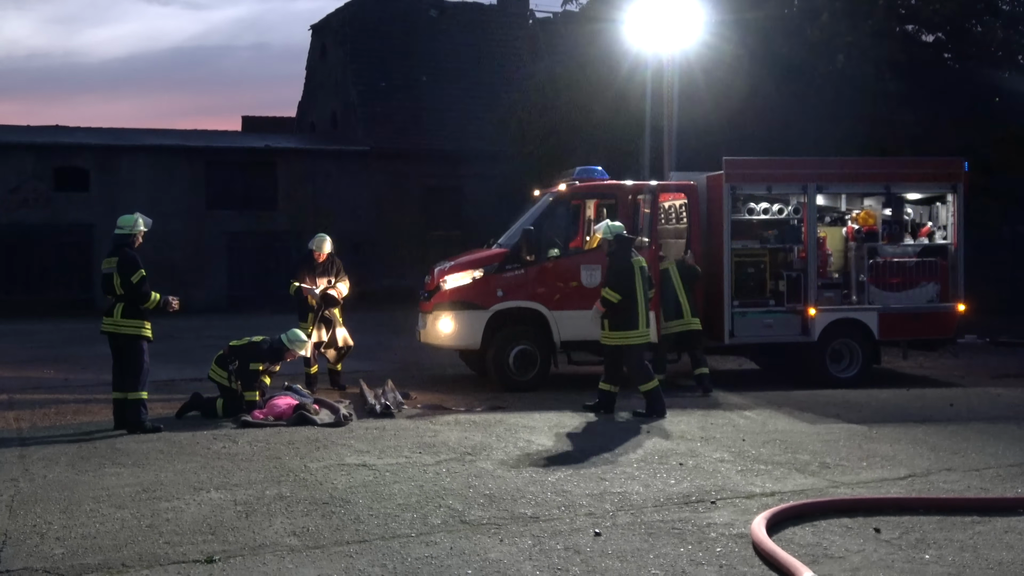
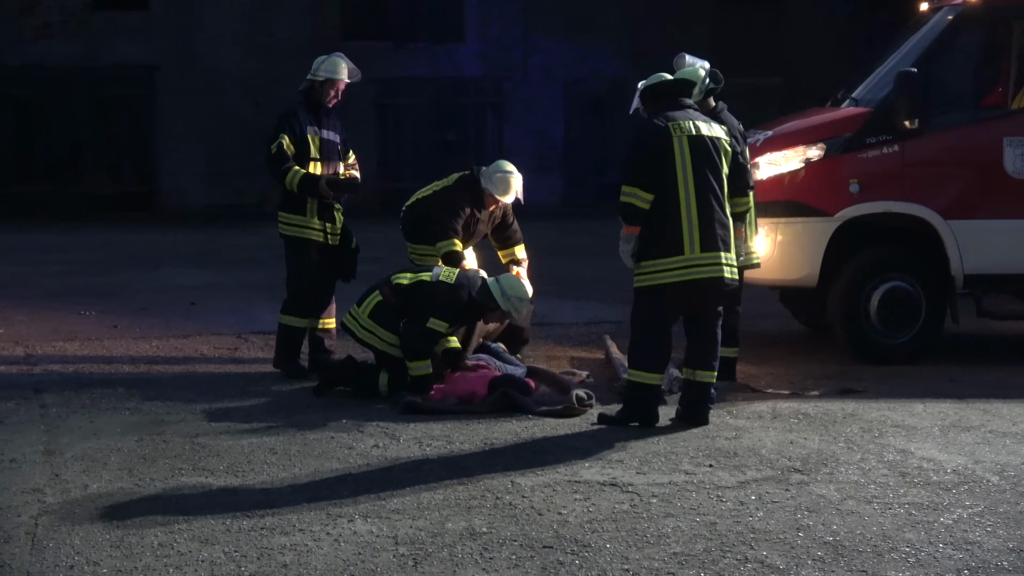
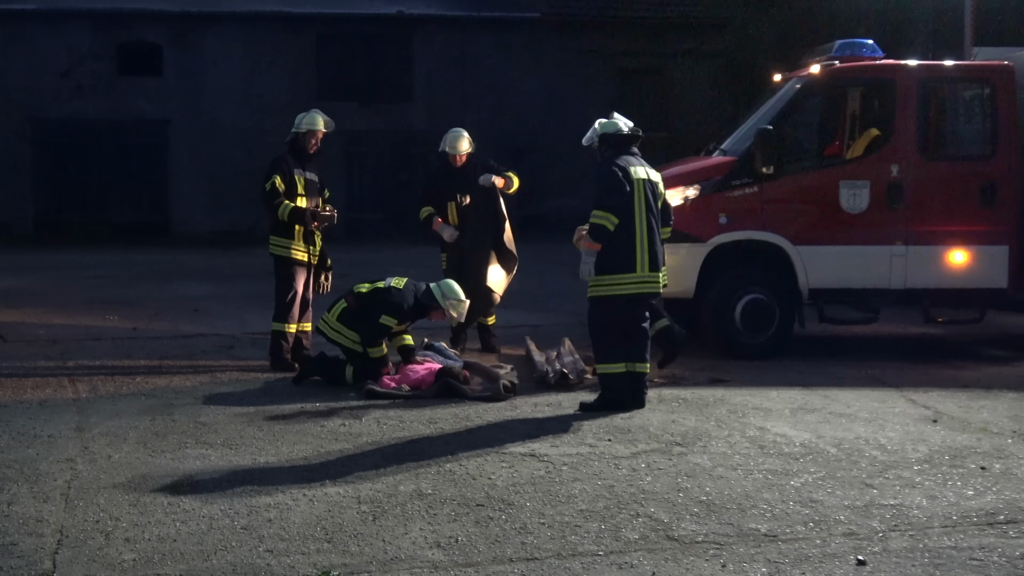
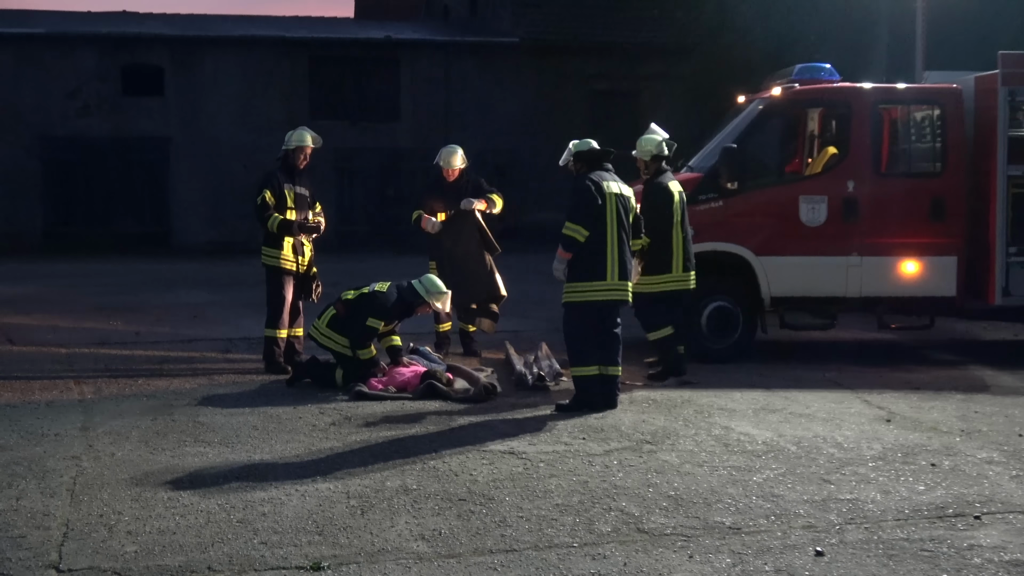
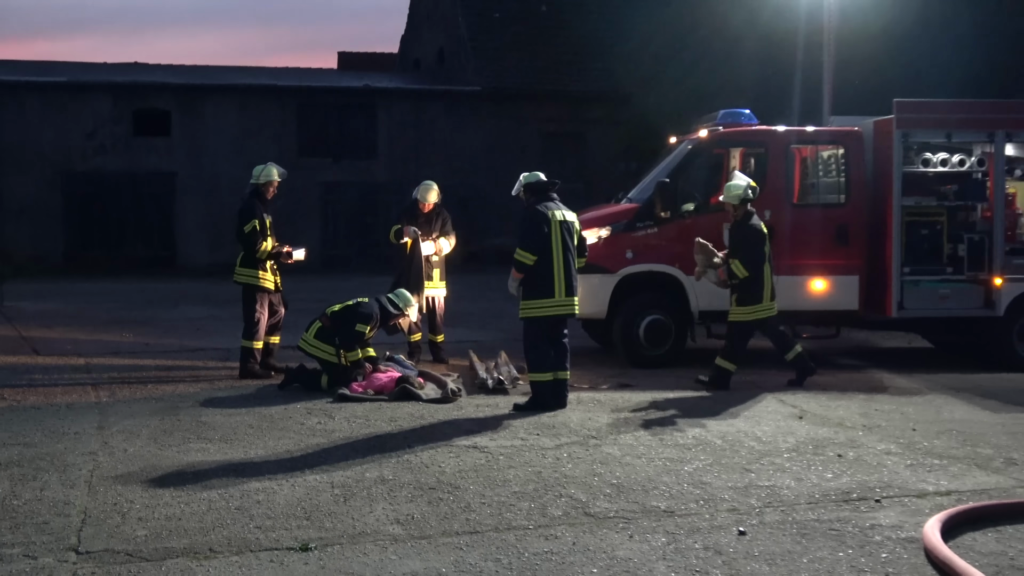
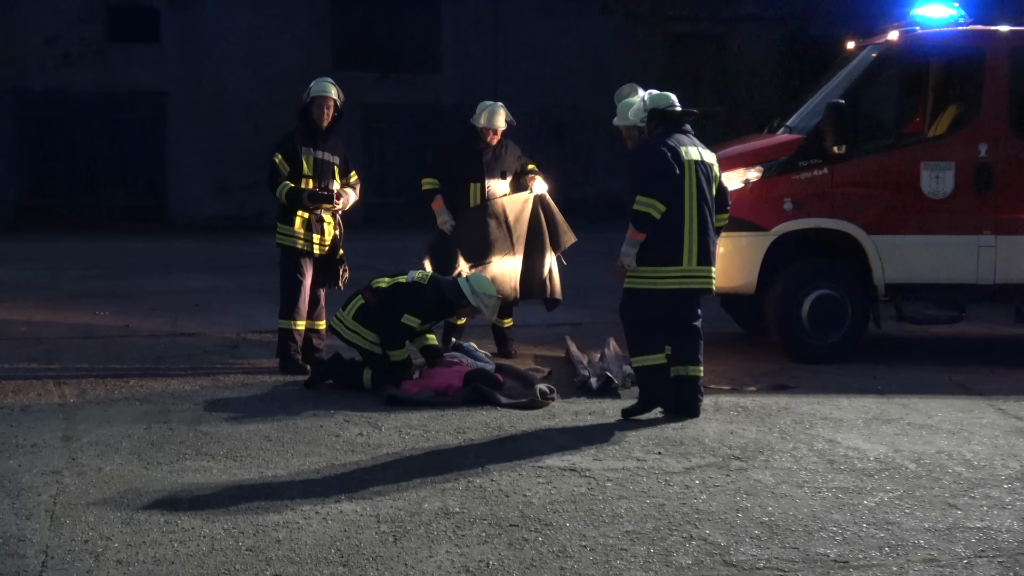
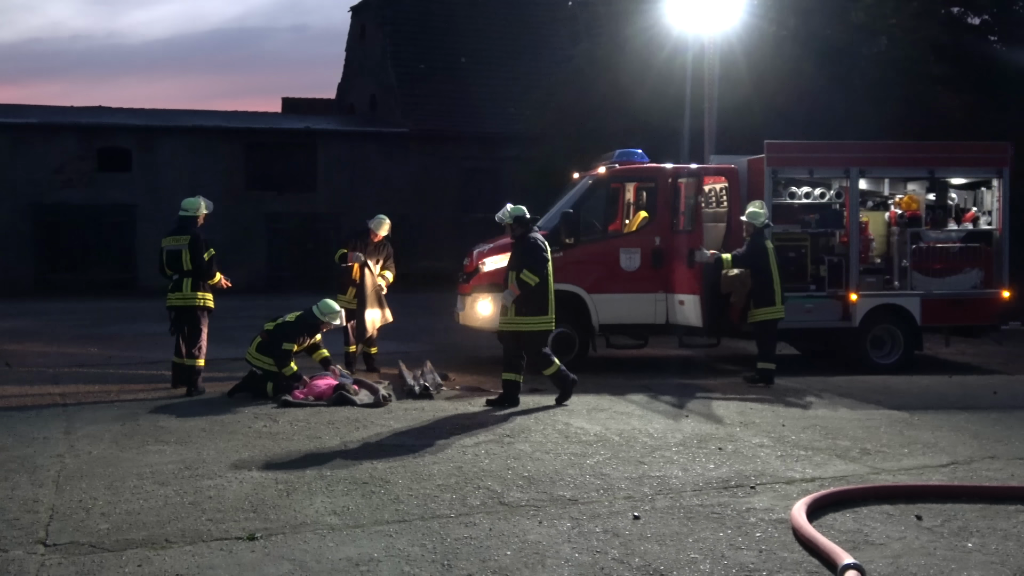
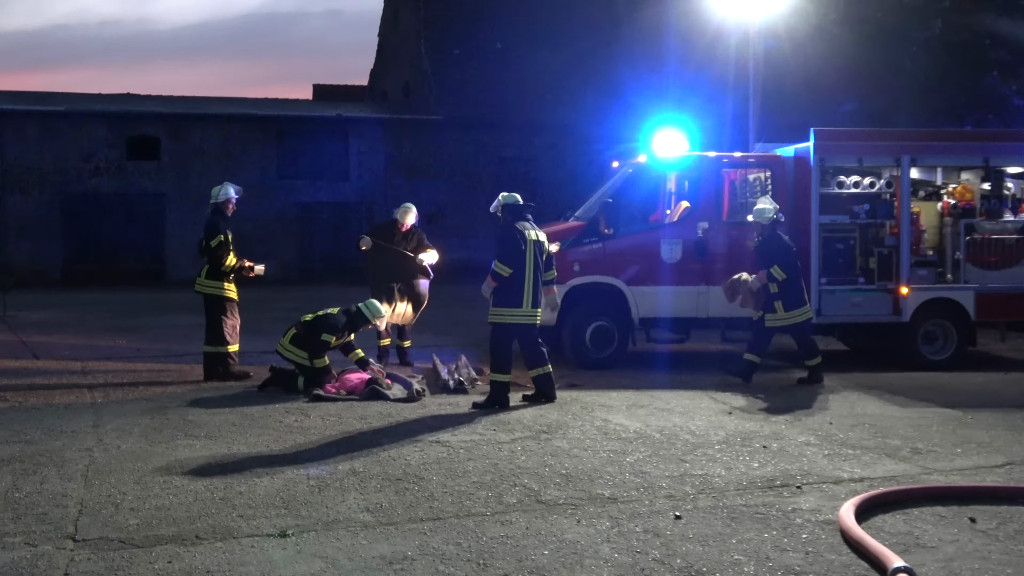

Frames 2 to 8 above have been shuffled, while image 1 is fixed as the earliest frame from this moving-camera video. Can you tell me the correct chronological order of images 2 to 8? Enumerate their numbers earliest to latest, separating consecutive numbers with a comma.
7, 8, 5, 4, 3, 6, 2
